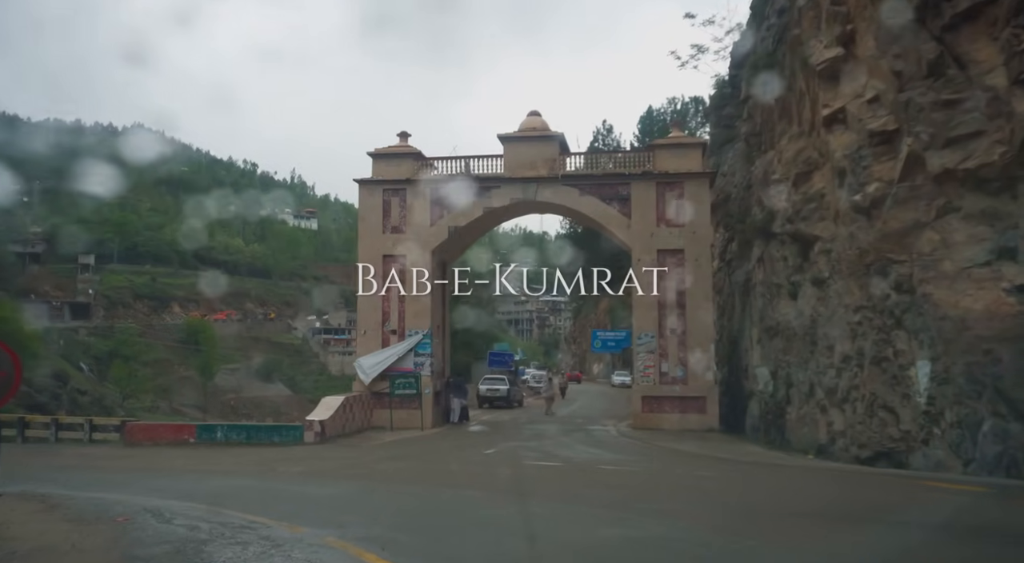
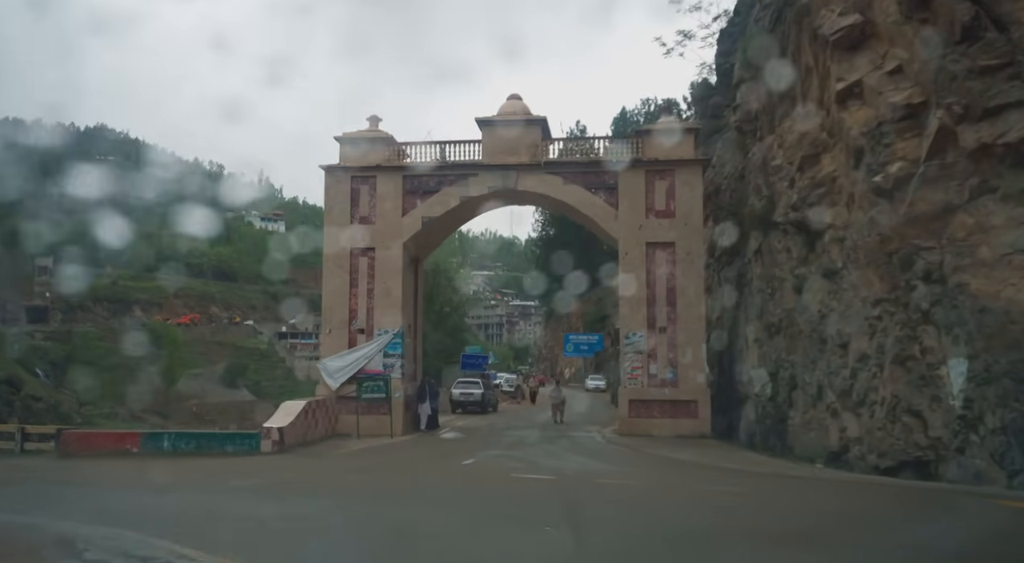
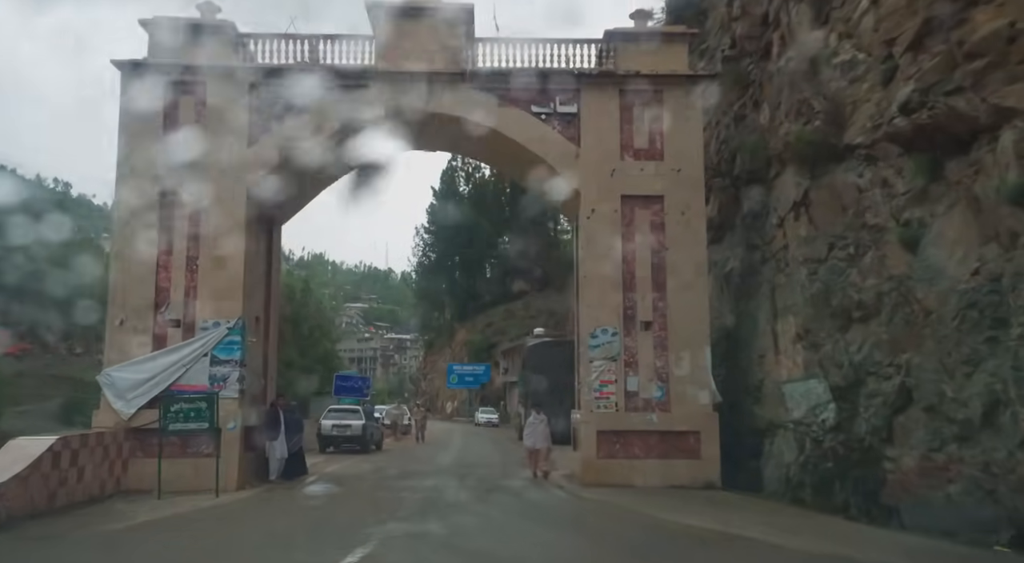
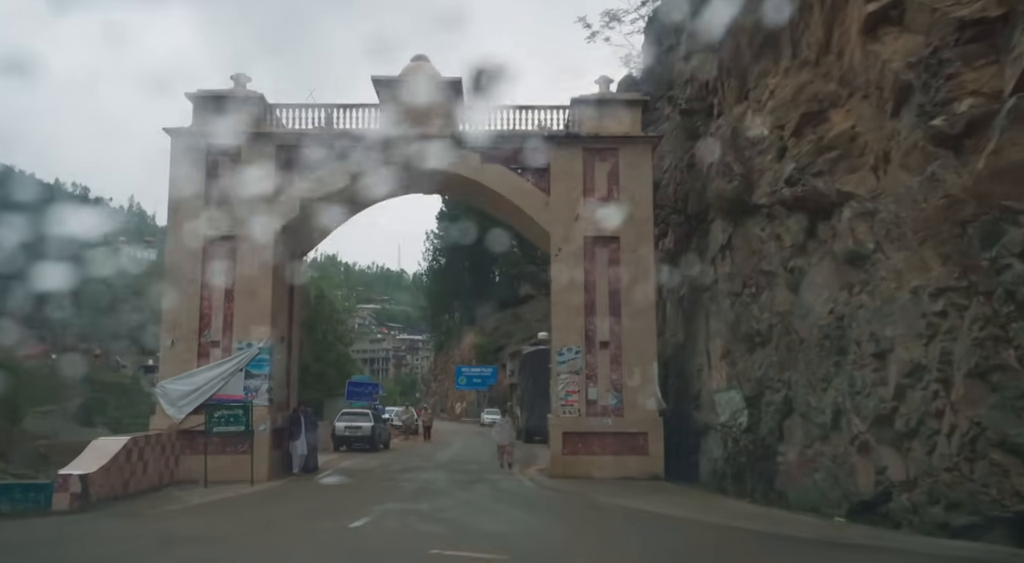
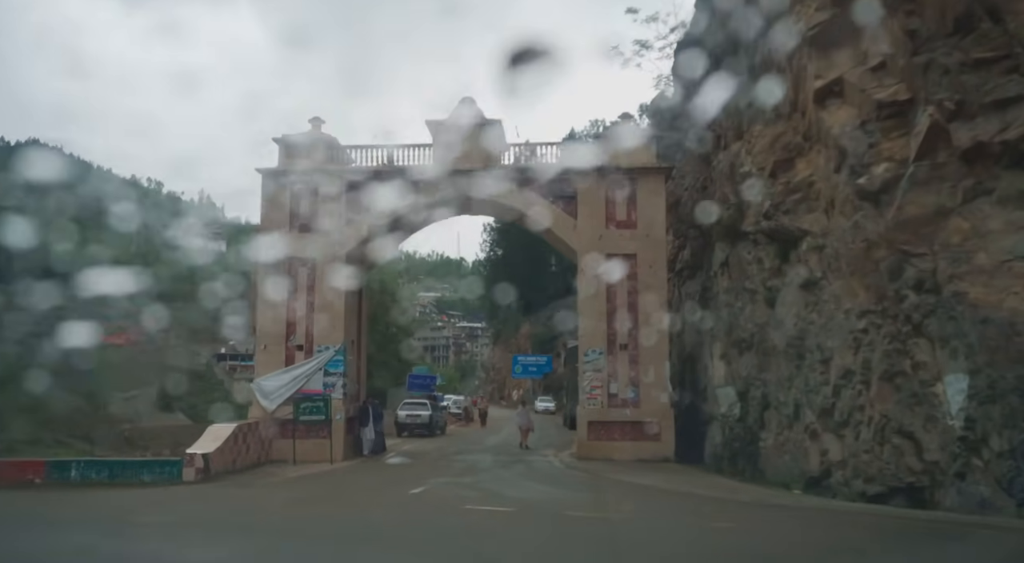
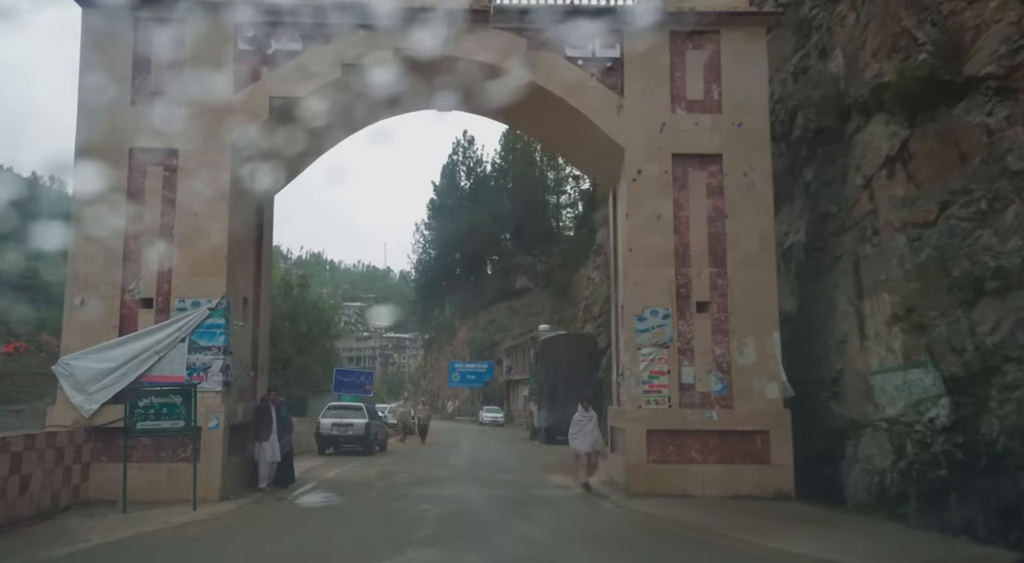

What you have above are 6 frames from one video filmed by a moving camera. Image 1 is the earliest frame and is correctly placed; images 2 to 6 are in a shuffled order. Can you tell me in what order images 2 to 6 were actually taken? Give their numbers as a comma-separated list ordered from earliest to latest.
2, 5, 4, 3, 6
